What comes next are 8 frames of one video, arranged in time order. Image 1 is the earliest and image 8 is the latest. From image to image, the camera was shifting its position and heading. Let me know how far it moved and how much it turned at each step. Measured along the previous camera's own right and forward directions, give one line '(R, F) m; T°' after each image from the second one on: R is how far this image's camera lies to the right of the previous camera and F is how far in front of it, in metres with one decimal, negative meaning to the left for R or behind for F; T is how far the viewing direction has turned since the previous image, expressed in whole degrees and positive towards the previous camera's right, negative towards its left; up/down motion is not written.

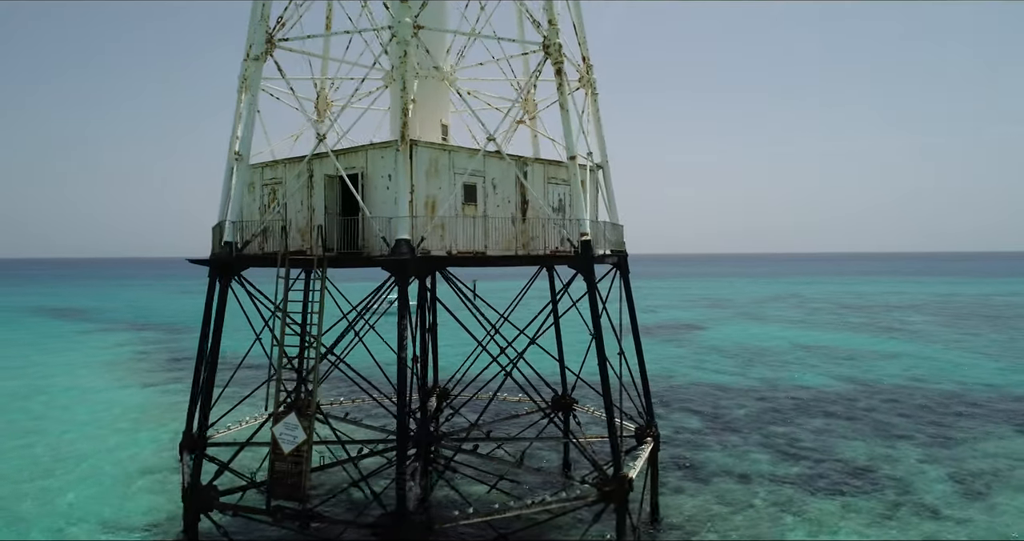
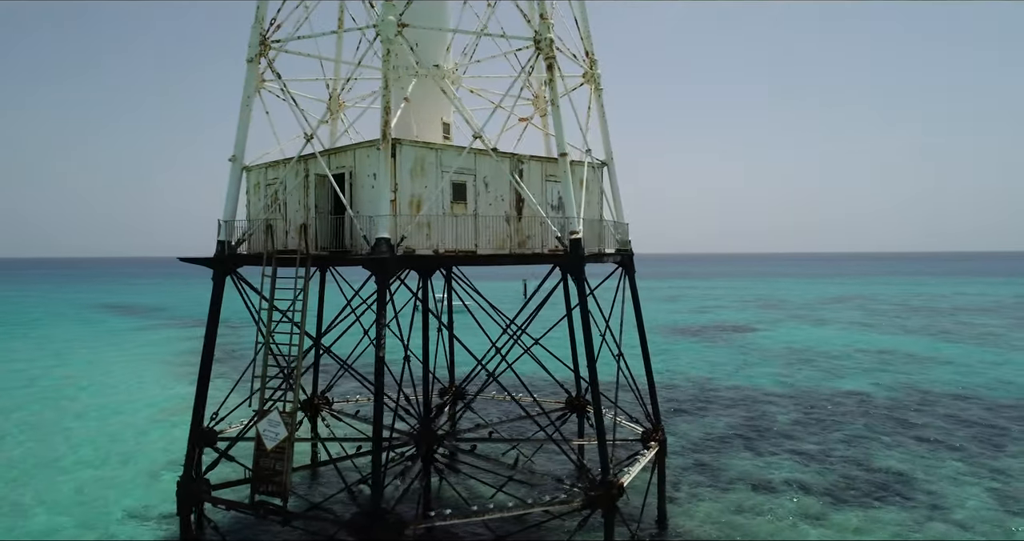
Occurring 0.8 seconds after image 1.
(+1.5, +0.3) m; -5°
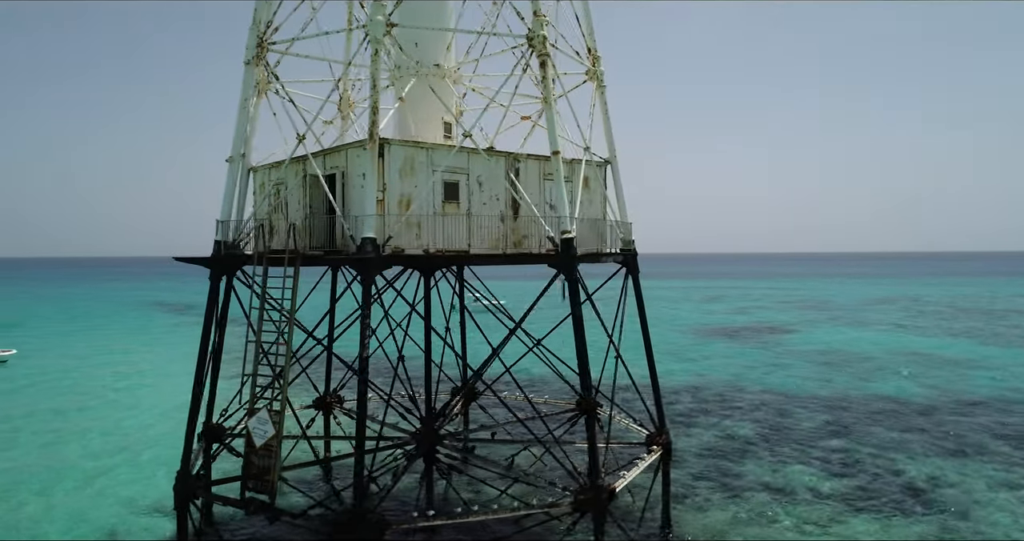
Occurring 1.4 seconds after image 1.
(+1.1, +0.2) m; -4°
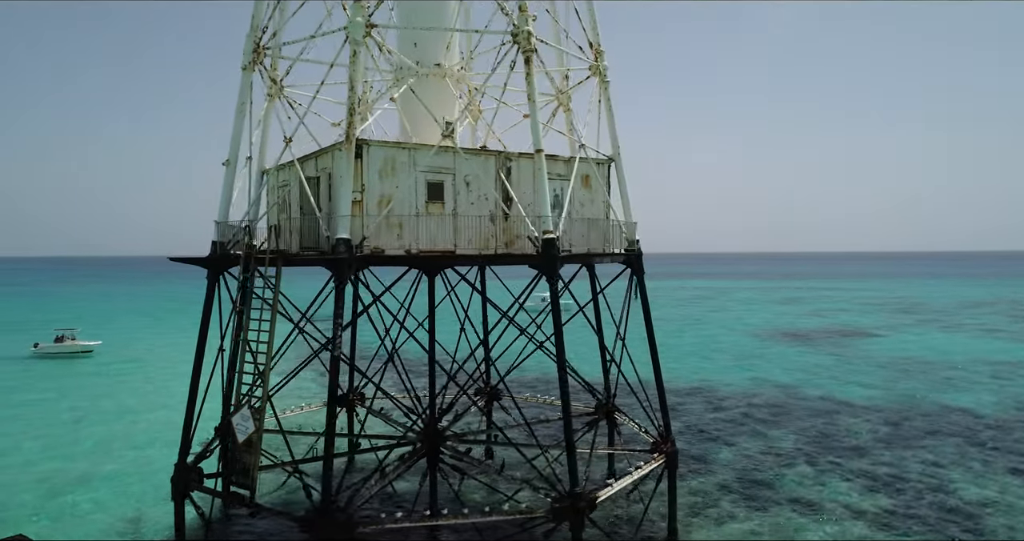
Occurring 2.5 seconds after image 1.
(+2.1, +0.4) m; -7°
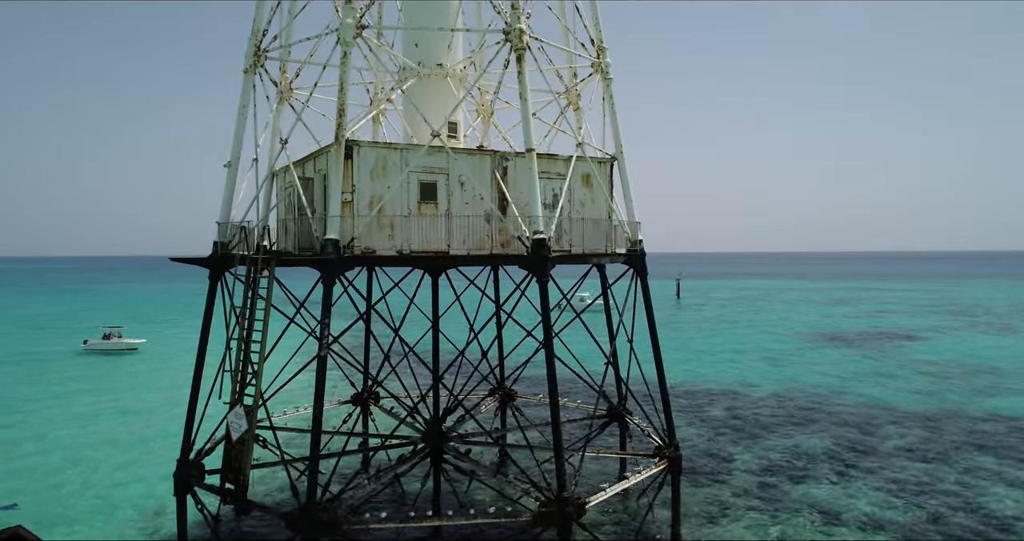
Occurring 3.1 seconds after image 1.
(+1.2, +0.2) m; -4°
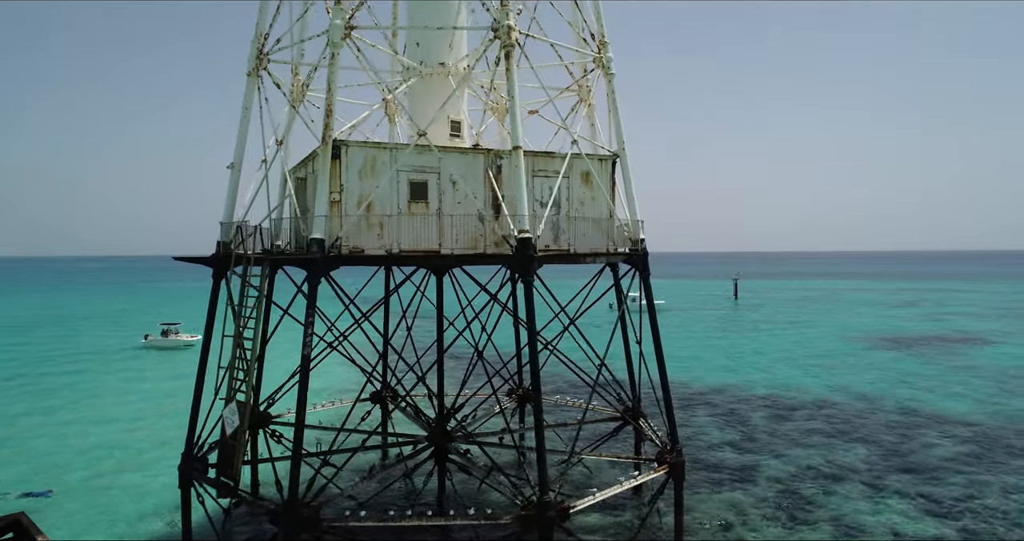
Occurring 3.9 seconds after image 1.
(+1.5, +0.2) m; -5°
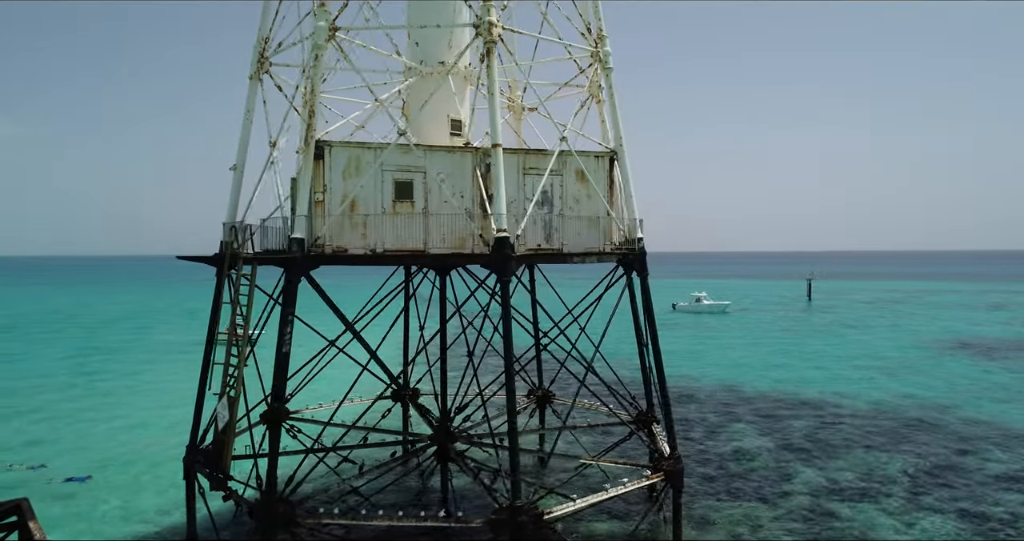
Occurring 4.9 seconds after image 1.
(+1.9, +0.3) m; -6°
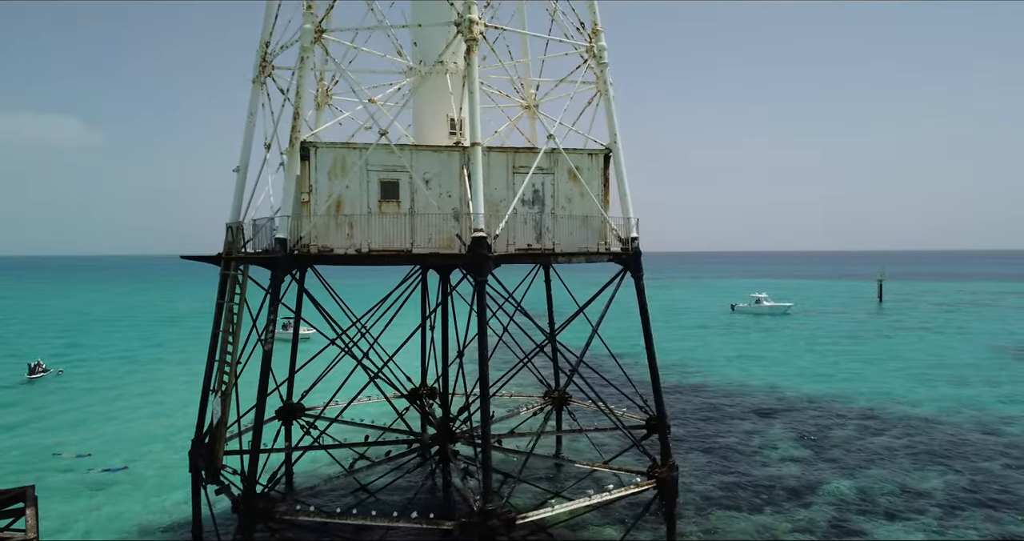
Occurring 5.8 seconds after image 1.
(+1.7, +0.3) m; -5°
